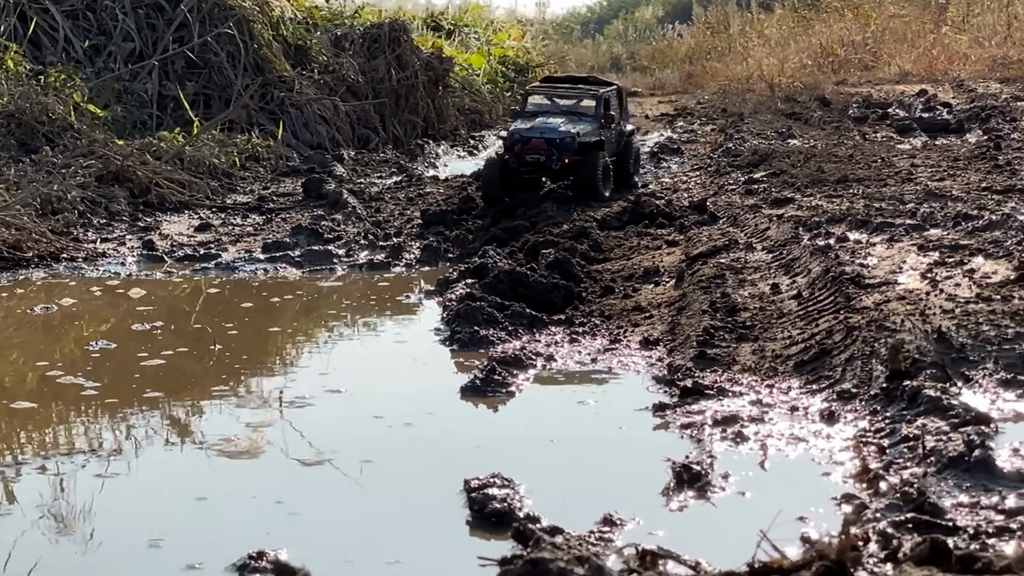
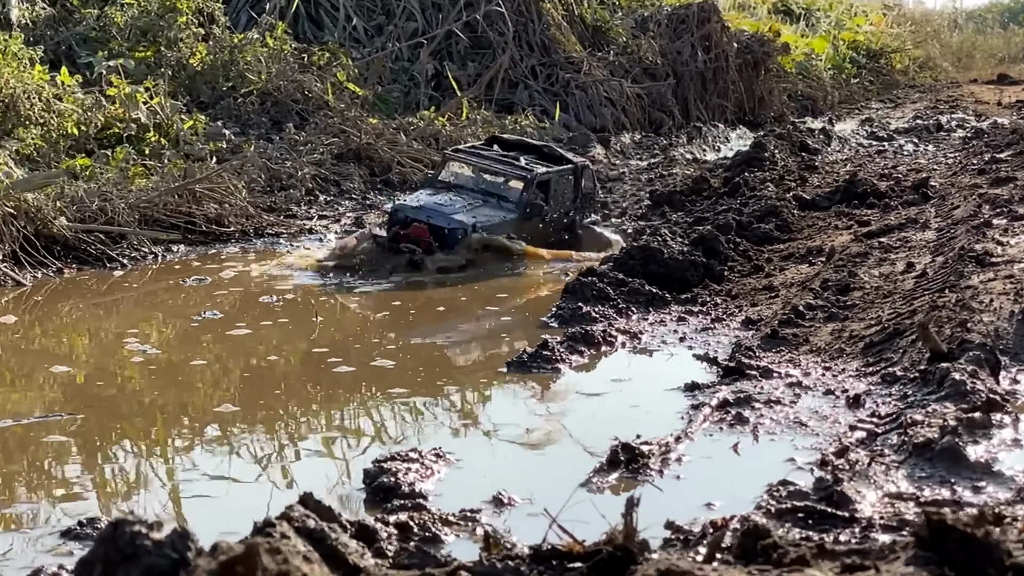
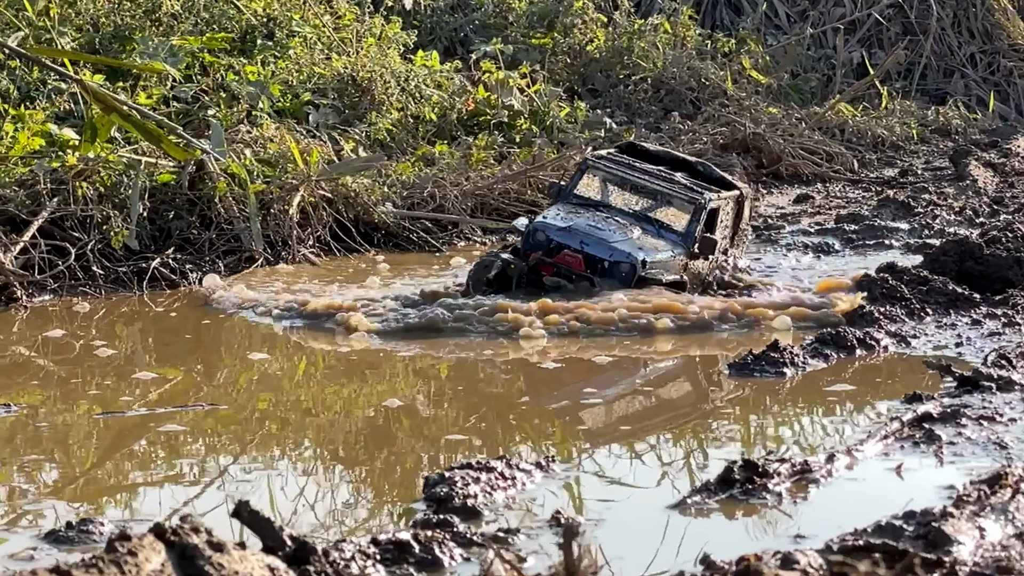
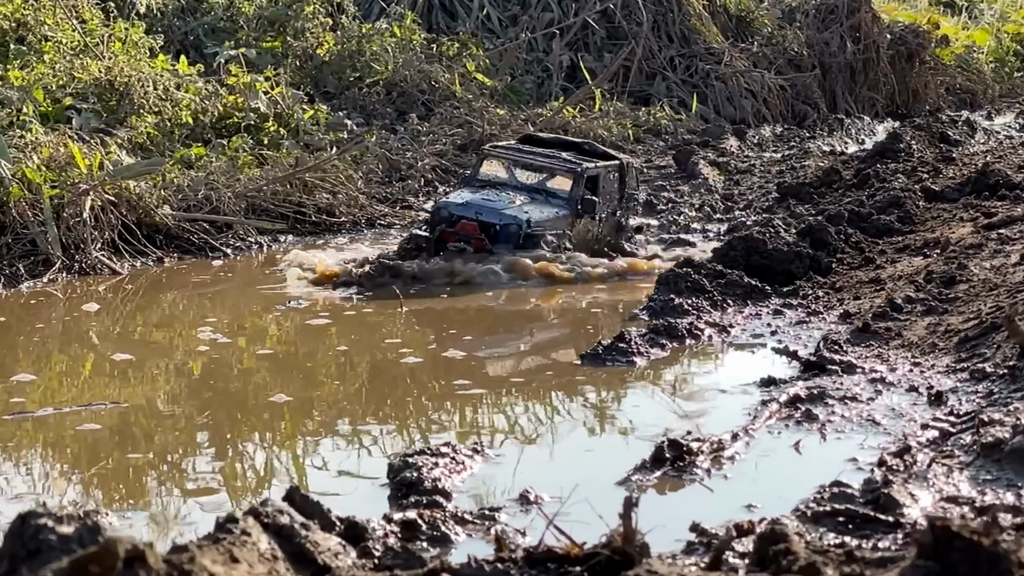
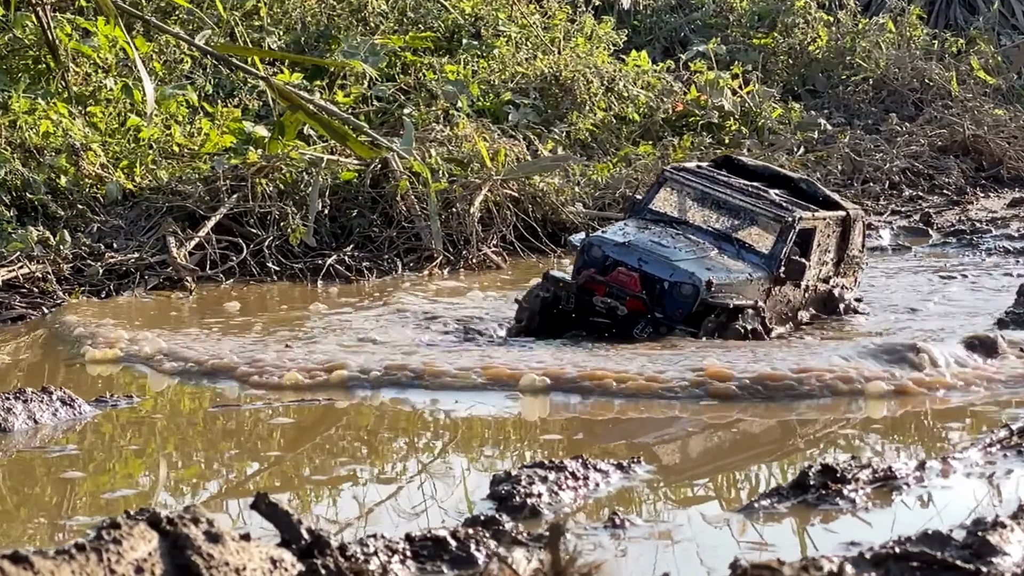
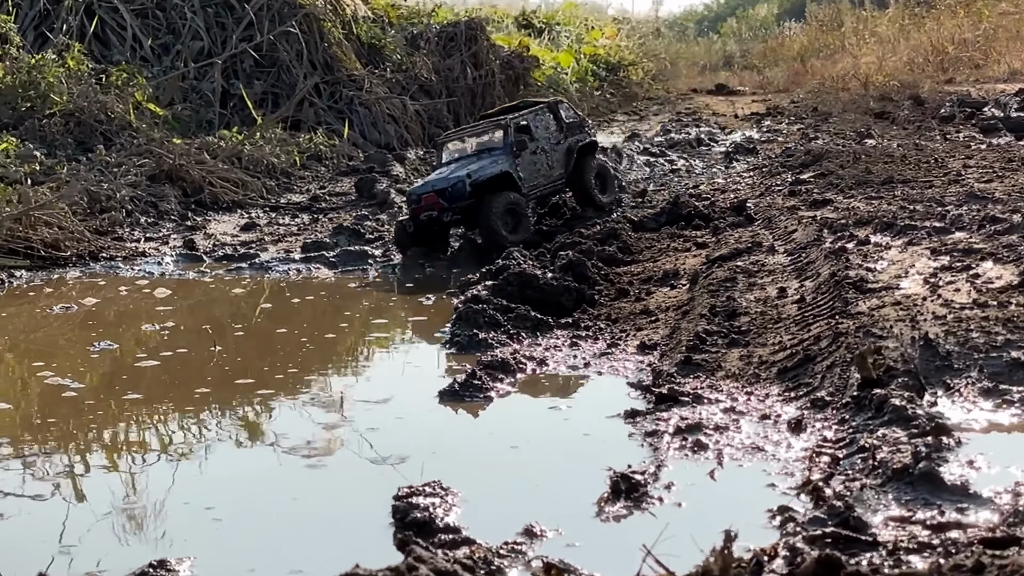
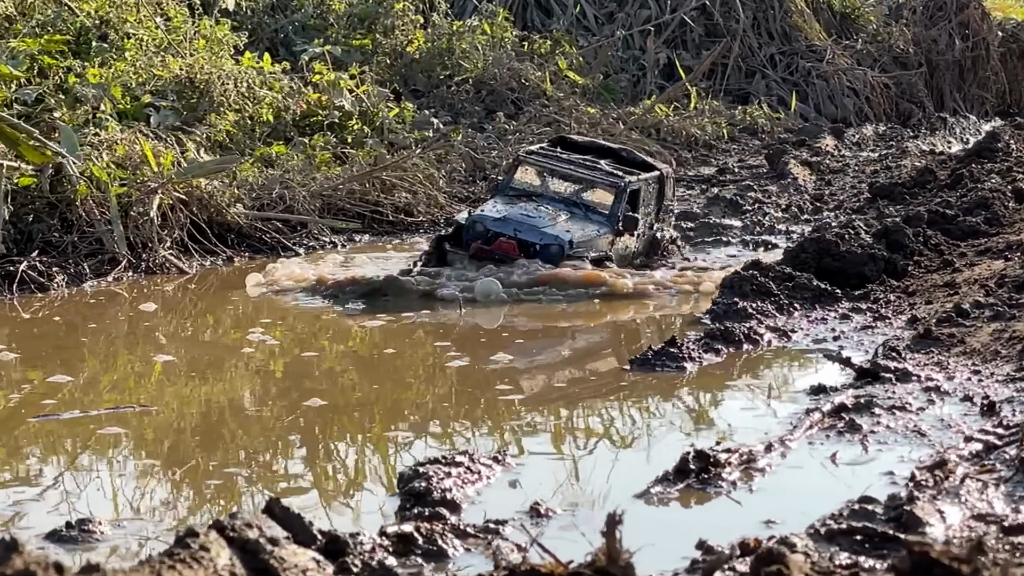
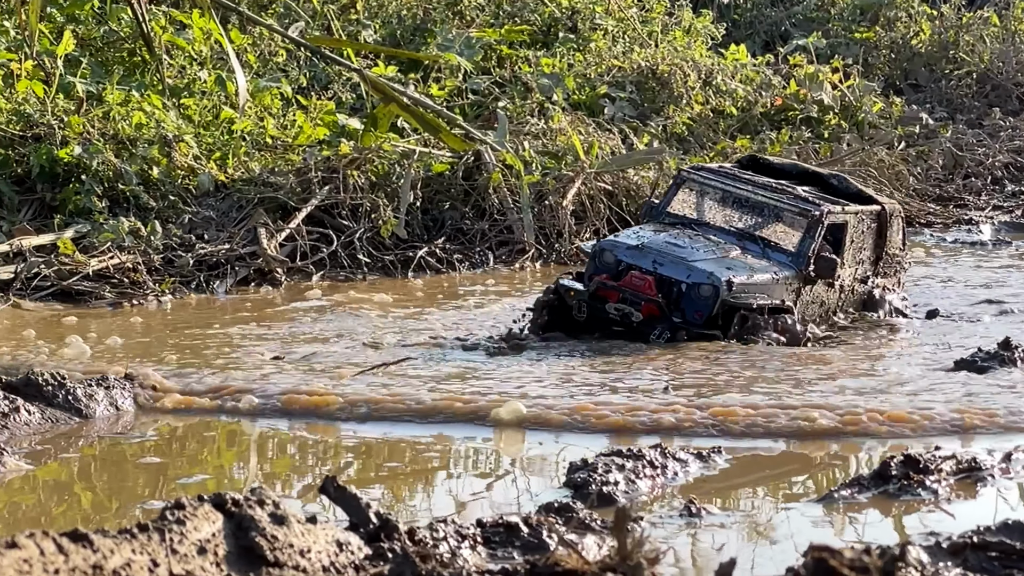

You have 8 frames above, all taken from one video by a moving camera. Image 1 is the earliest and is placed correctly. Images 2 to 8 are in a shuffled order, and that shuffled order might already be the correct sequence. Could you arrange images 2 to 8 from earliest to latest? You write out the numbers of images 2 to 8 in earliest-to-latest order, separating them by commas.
6, 2, 4, 7, 3, 5, 8
